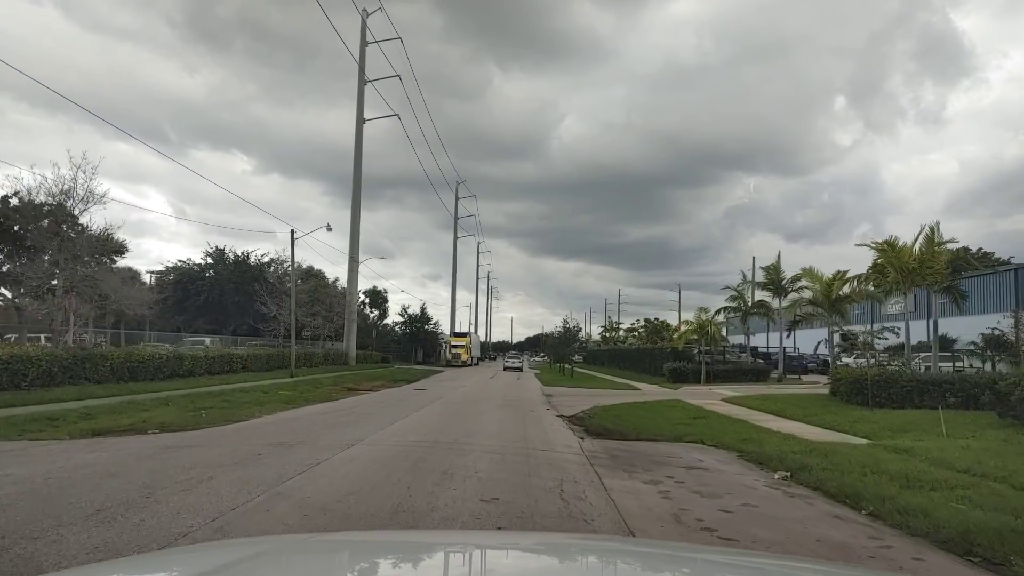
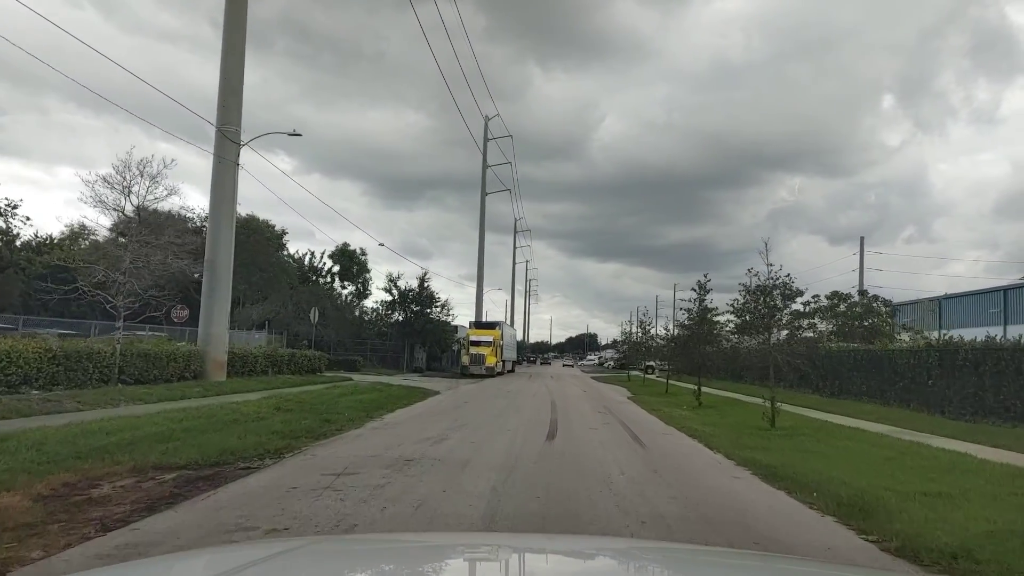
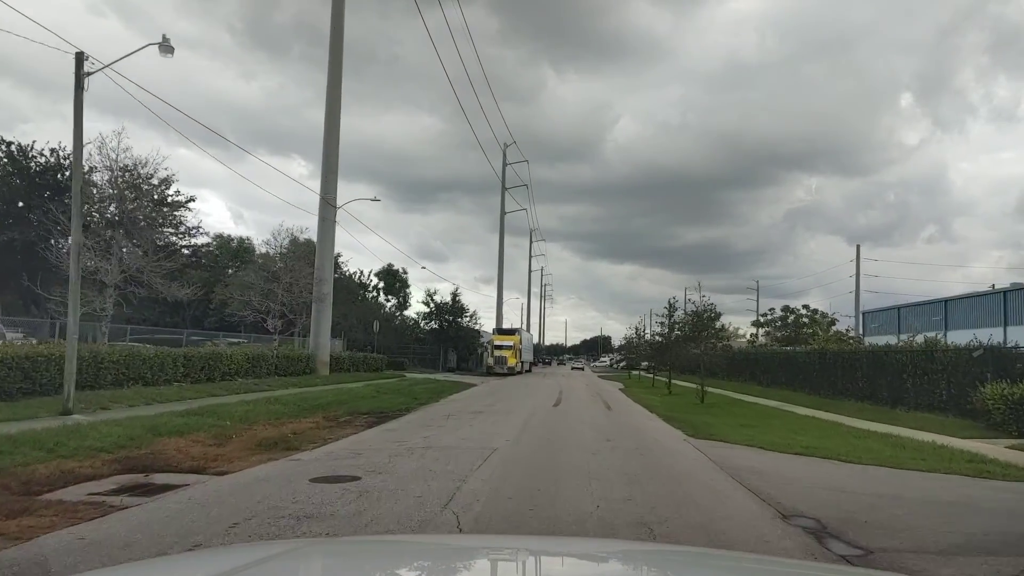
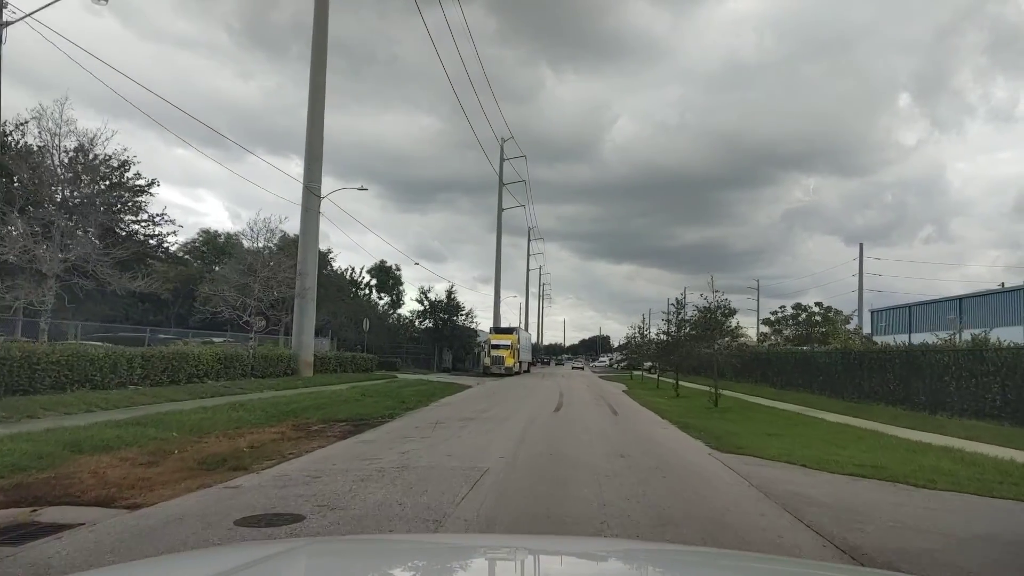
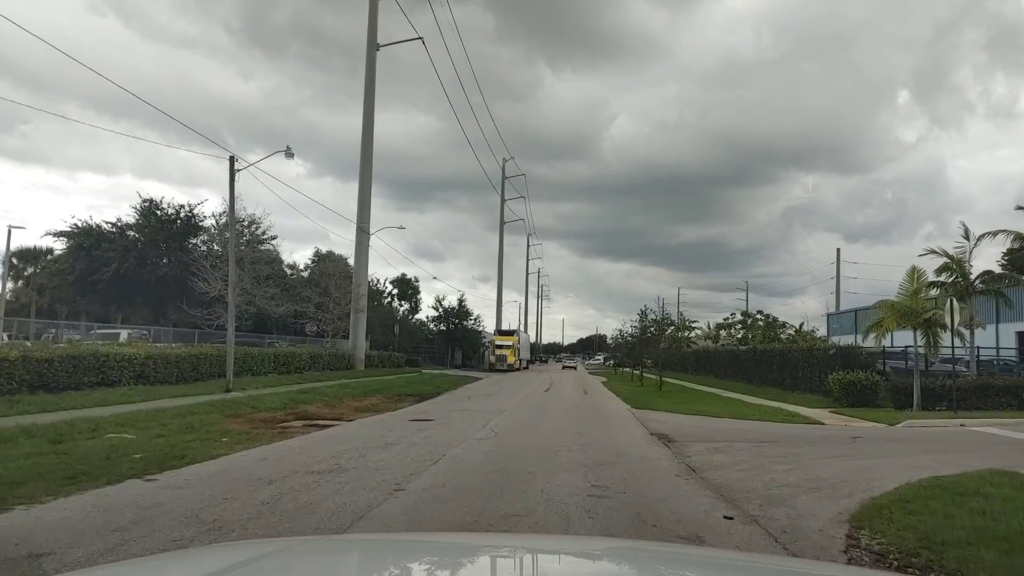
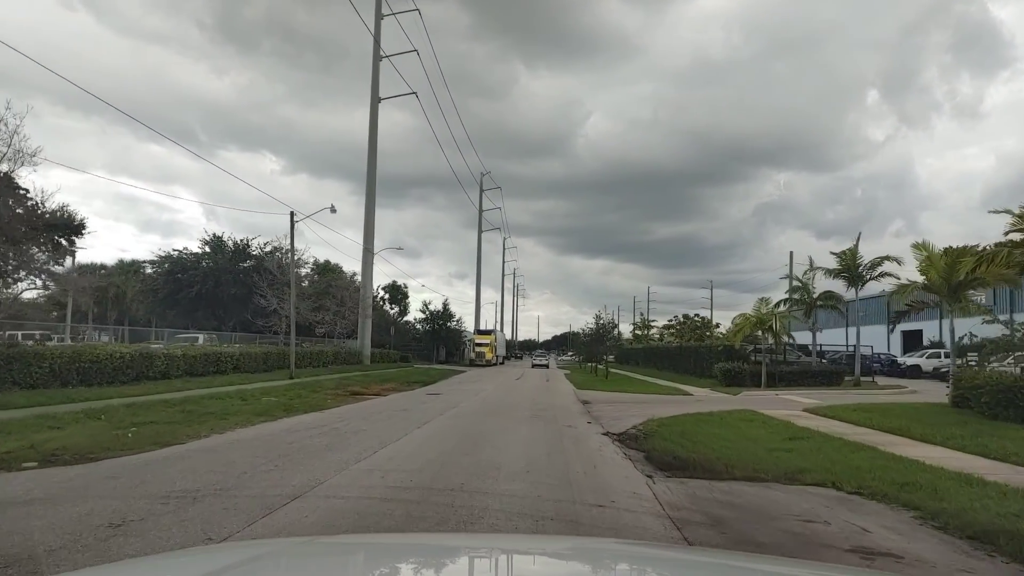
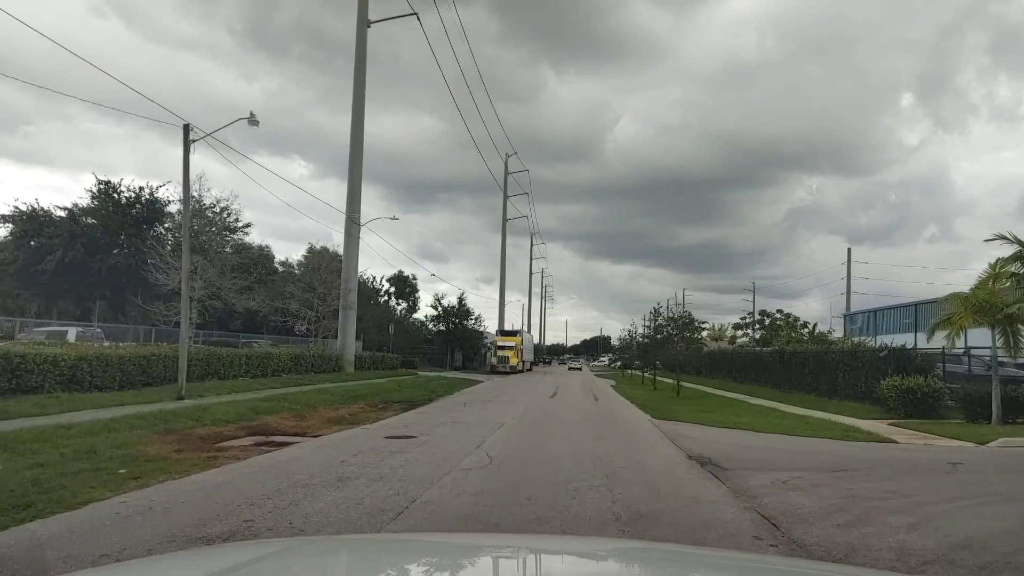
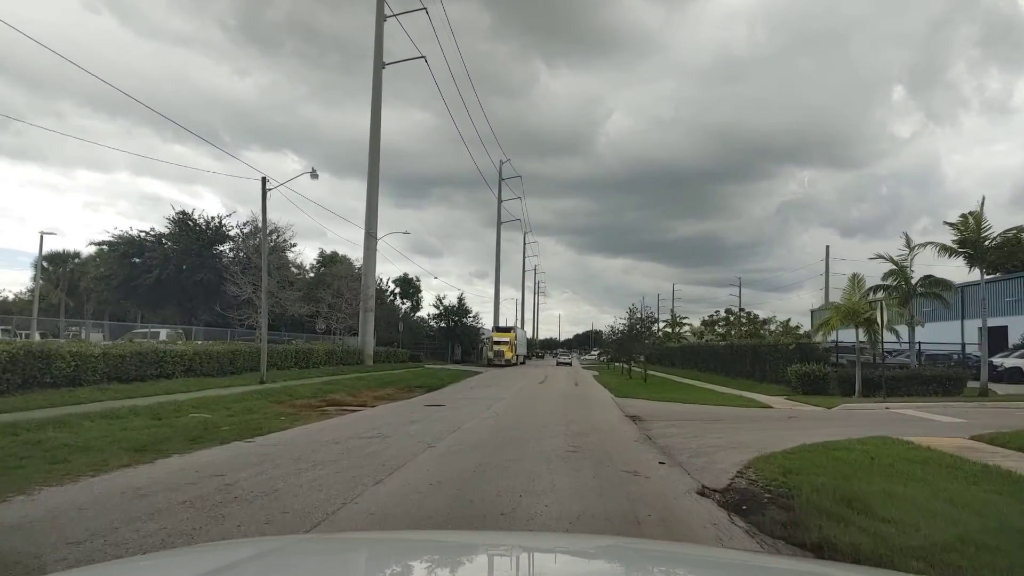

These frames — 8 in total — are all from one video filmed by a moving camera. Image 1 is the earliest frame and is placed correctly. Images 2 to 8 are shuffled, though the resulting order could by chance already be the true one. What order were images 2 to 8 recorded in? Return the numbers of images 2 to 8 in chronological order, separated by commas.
6, 8, 5, 7, 3, 4, 2
